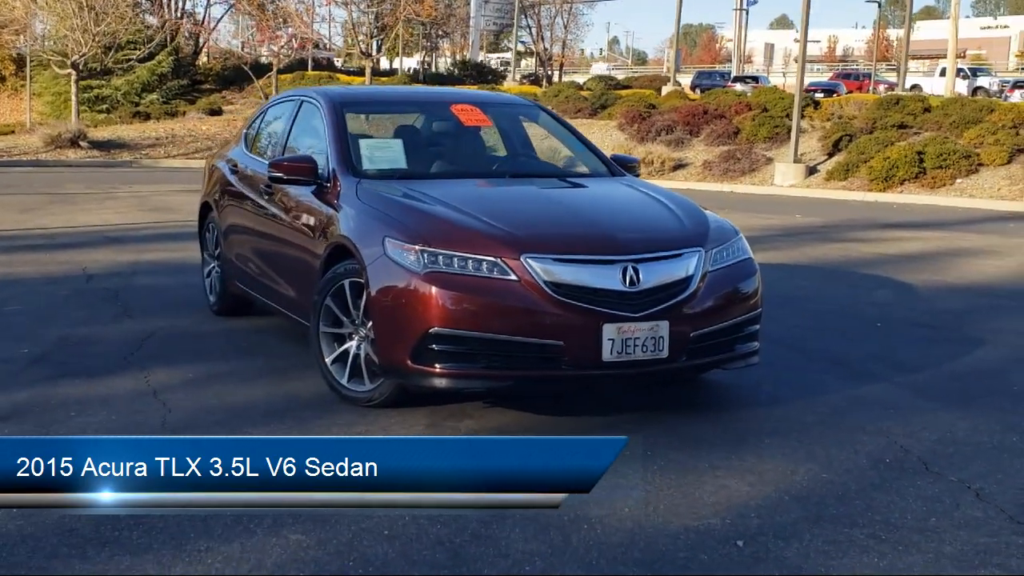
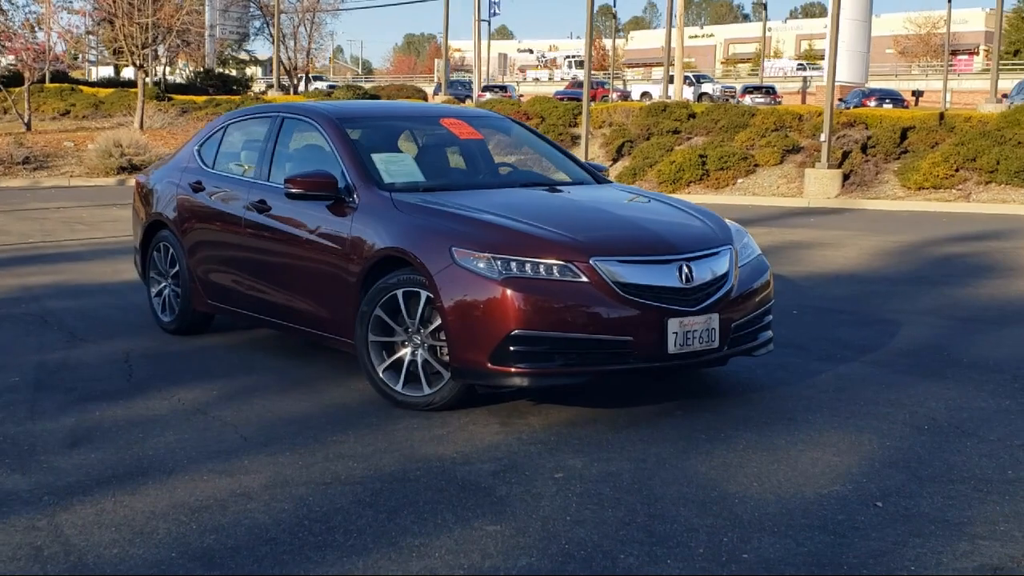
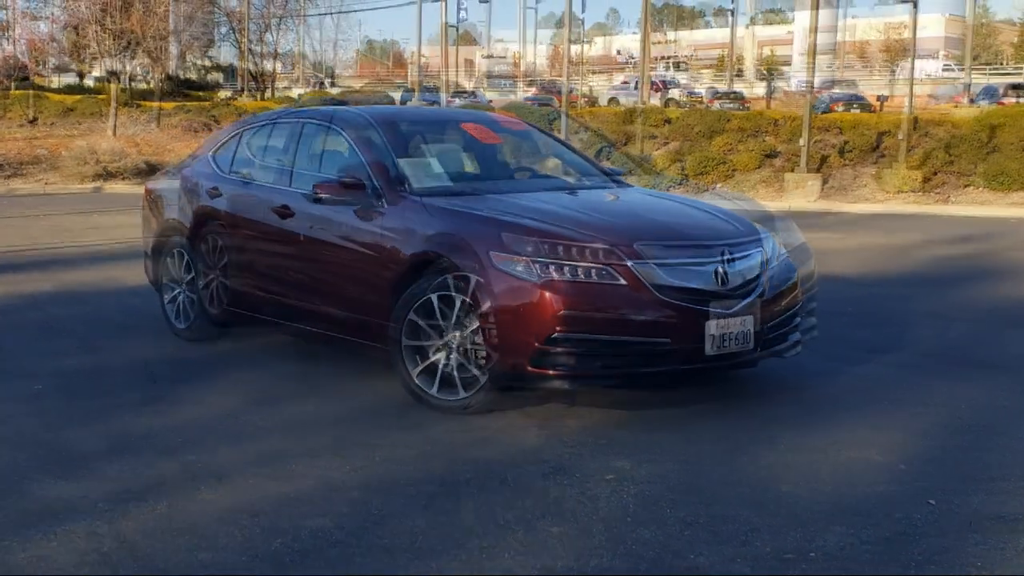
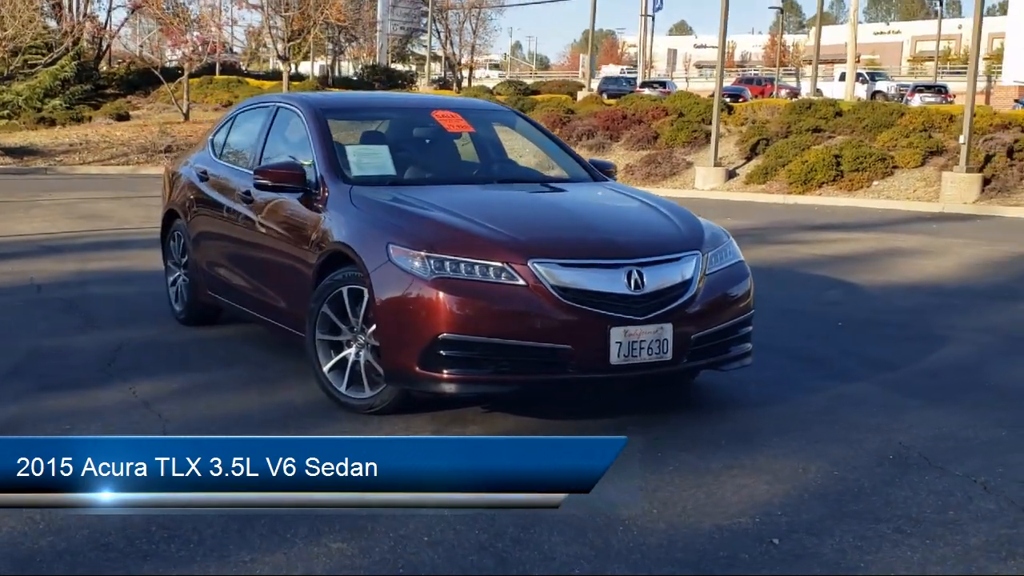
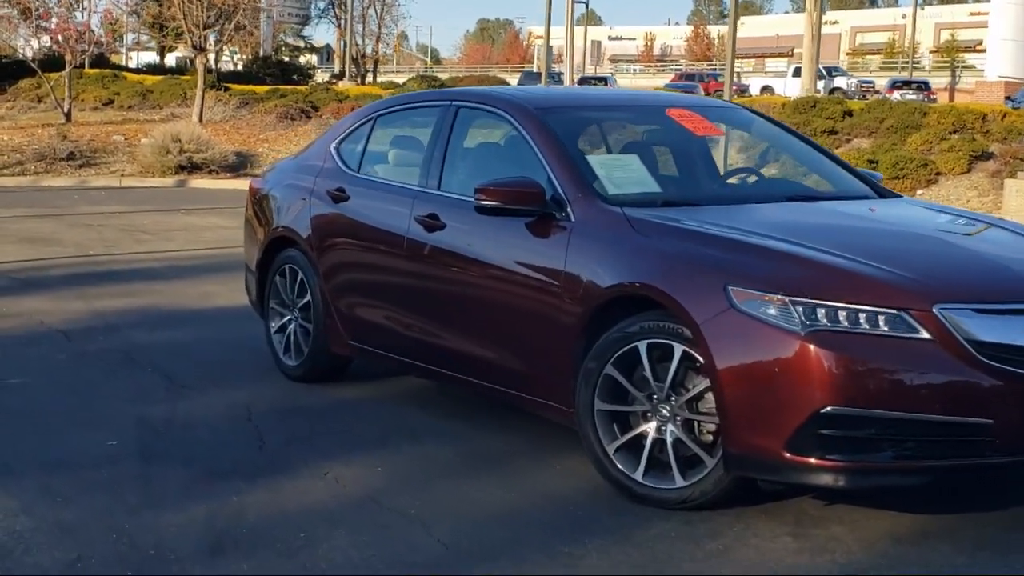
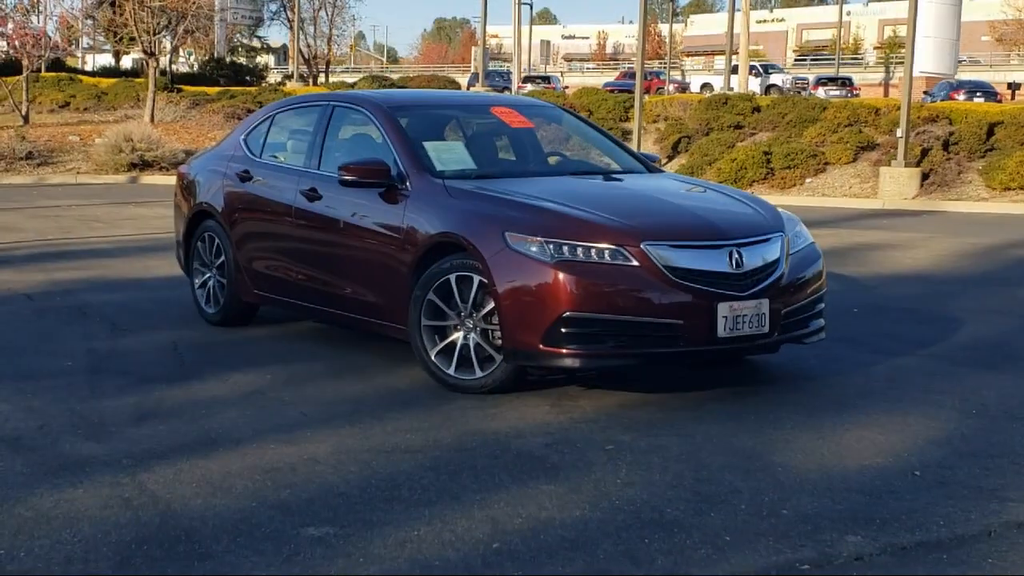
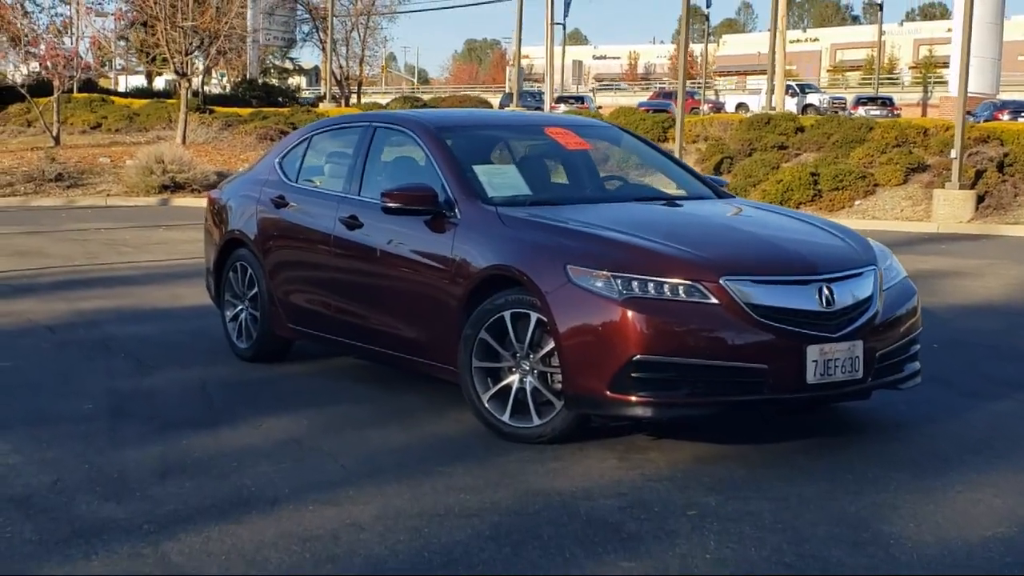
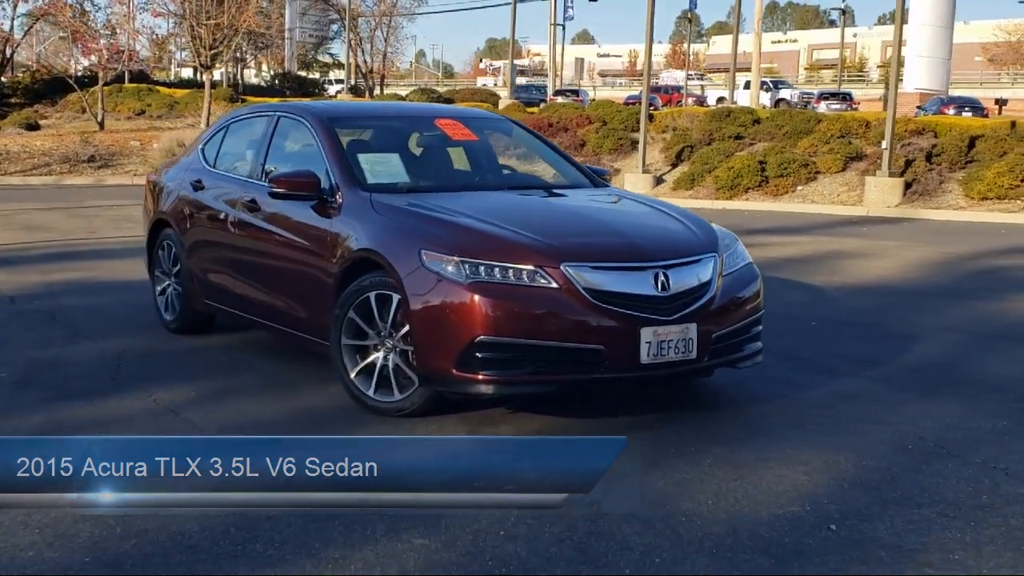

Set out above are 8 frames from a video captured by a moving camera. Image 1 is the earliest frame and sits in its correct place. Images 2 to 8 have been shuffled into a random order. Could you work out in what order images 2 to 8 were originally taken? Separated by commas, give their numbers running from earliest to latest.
4, 8, 2, 3, 6, 7, 5
